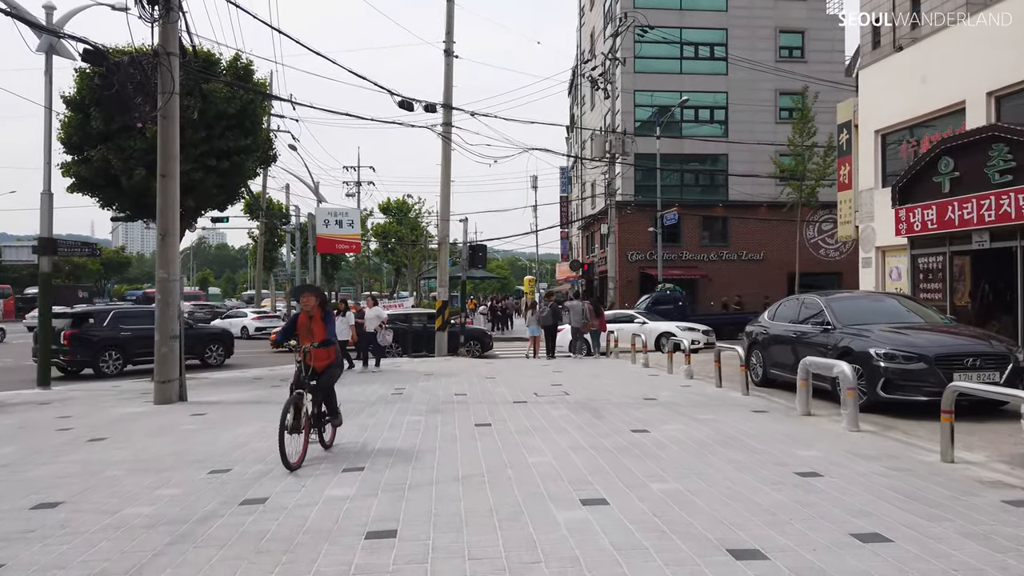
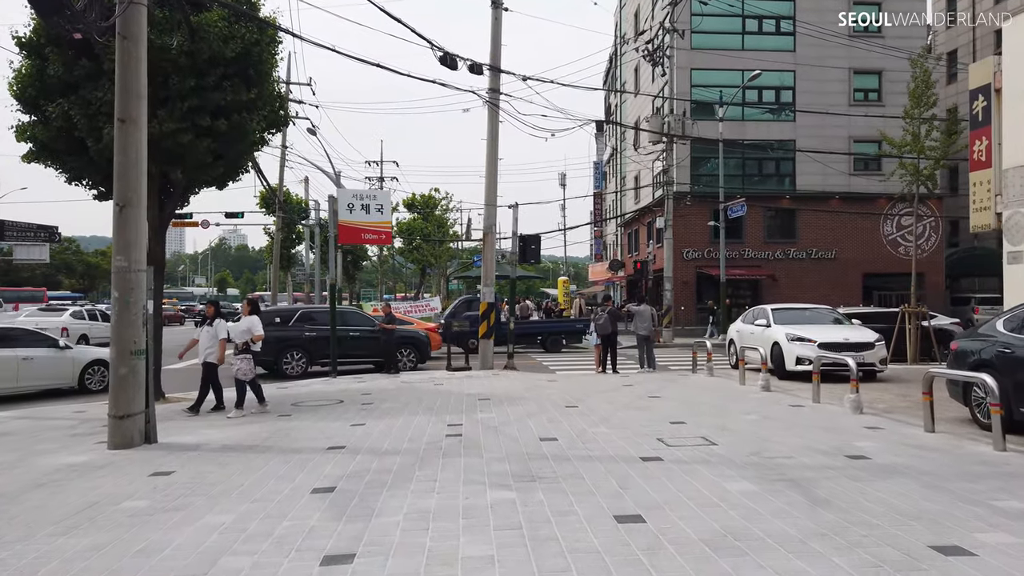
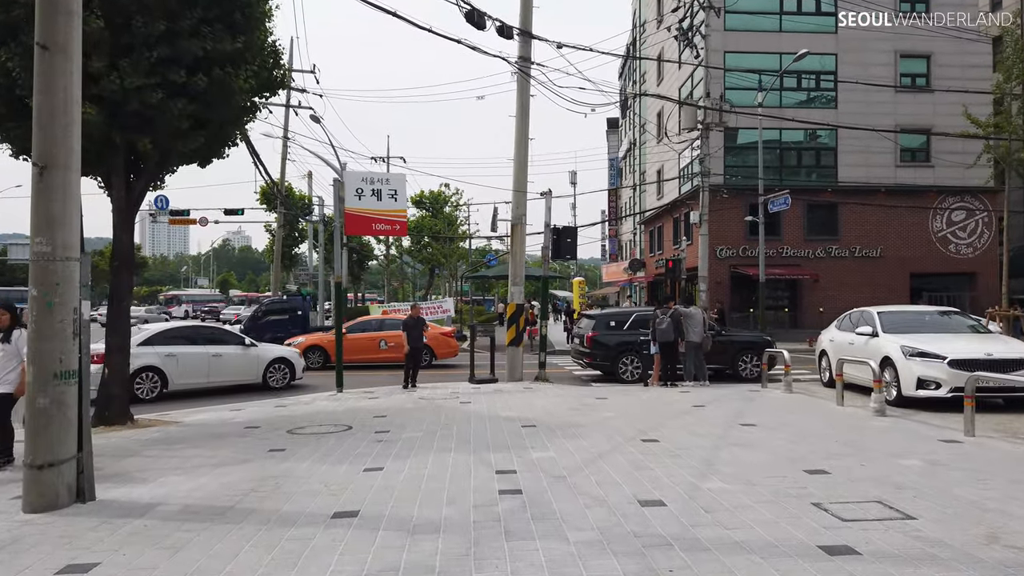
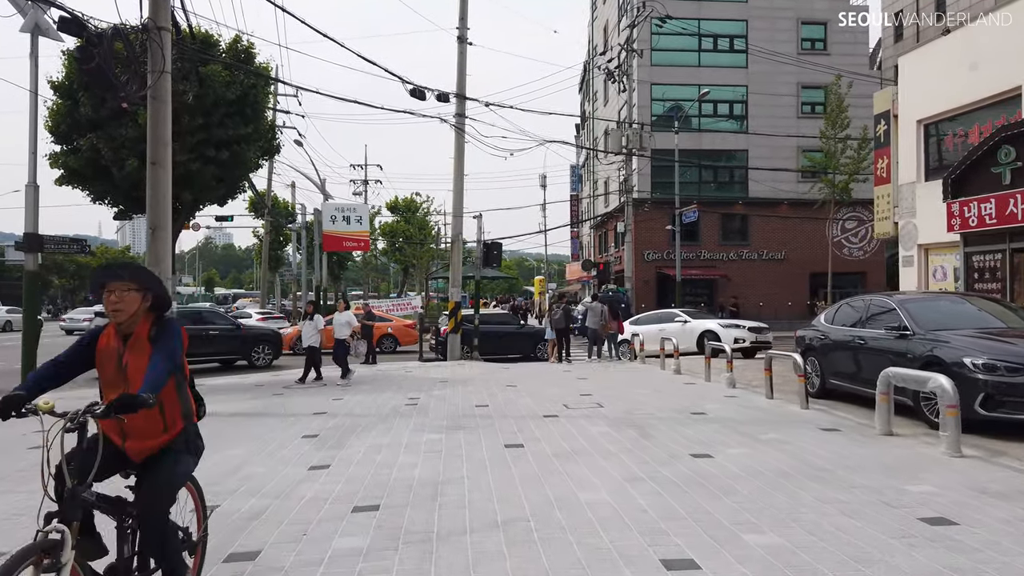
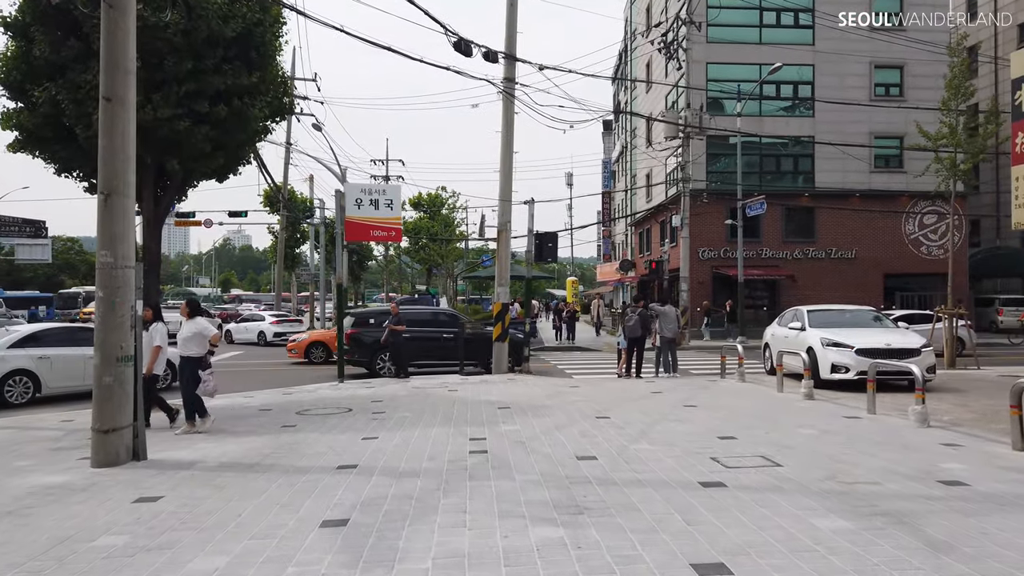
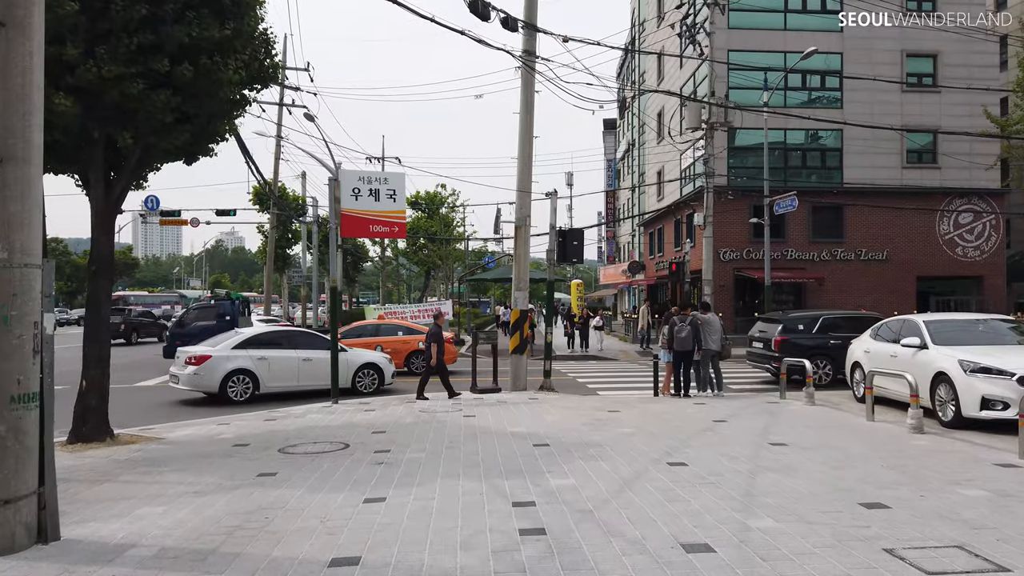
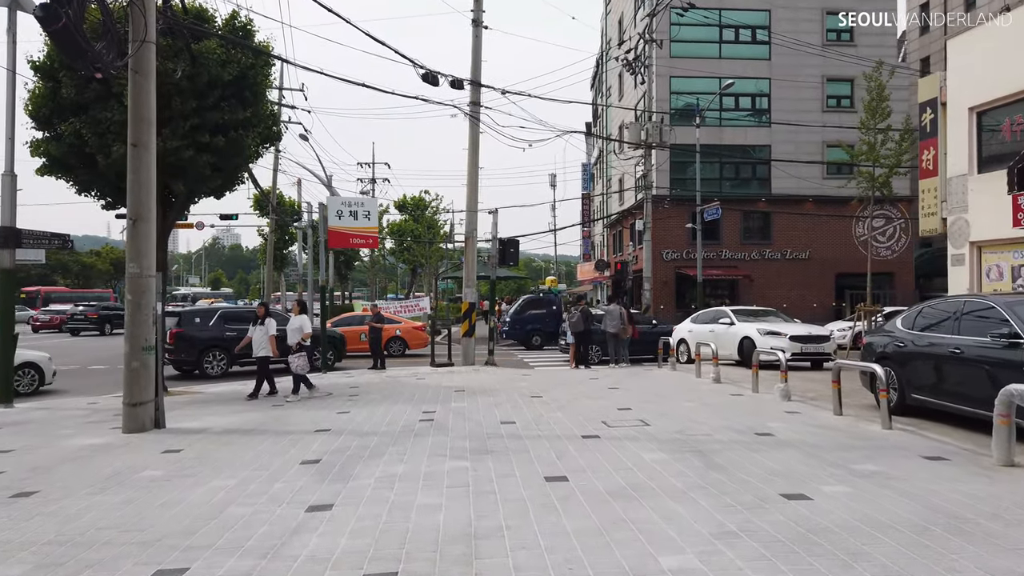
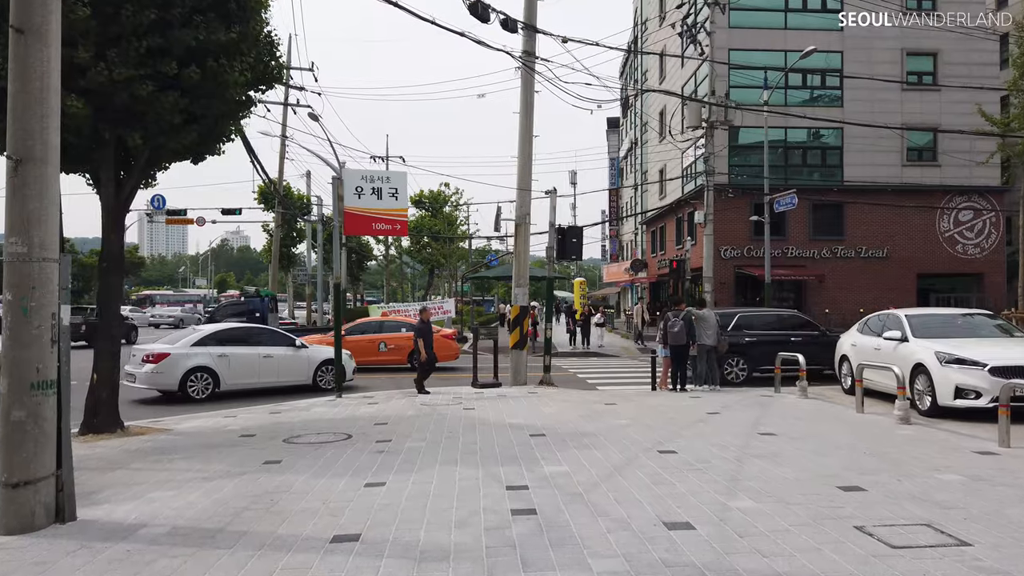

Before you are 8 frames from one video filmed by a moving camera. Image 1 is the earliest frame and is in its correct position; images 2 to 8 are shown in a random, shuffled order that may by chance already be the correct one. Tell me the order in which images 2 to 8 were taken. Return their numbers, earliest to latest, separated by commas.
4, 7, 2, 5, 3, 8, 6
